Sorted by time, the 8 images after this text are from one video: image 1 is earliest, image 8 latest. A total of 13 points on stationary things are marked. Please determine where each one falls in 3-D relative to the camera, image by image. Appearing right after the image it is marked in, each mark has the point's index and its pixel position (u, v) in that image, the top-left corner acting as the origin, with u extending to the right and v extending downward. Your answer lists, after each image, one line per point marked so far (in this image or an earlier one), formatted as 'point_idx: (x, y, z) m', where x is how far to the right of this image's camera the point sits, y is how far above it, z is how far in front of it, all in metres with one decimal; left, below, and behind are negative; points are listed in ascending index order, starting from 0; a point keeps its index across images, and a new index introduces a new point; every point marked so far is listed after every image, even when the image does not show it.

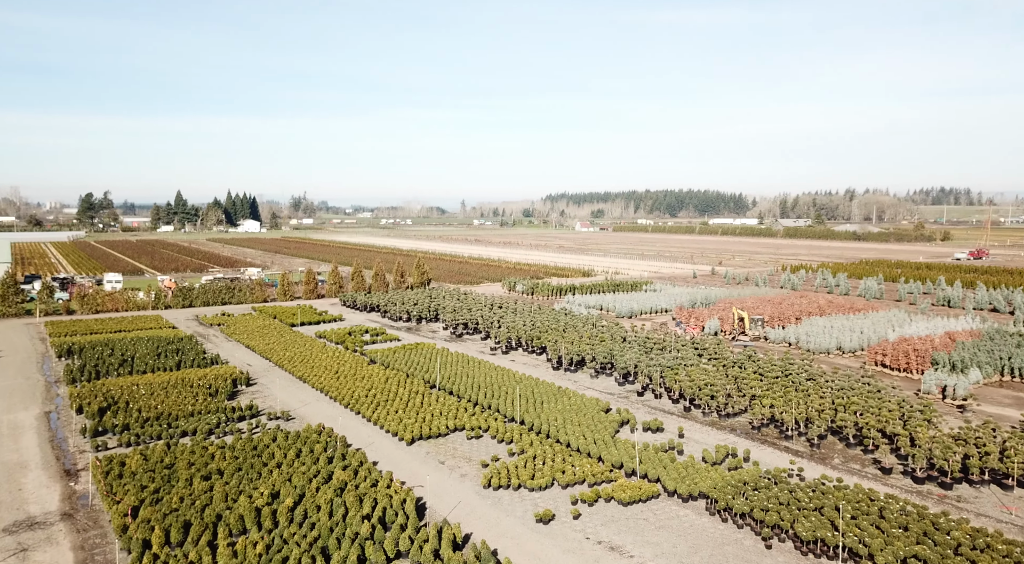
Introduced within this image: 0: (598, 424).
0: (+1.8, -3.0, +16.3) m
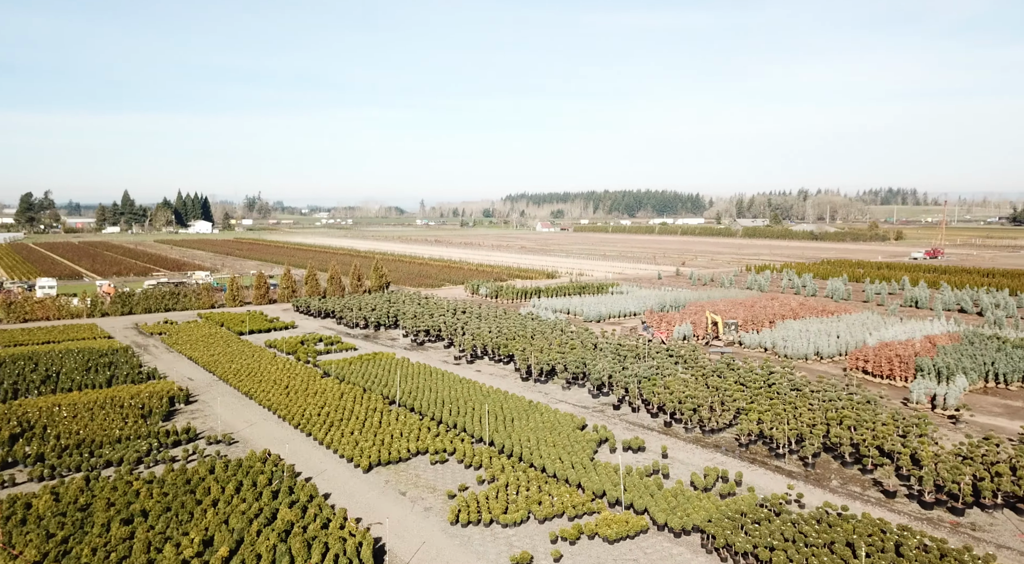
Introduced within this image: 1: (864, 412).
0: (+1.2, -3.1, +14.9) m
1: (+7.6, -2.8, +16.8) m
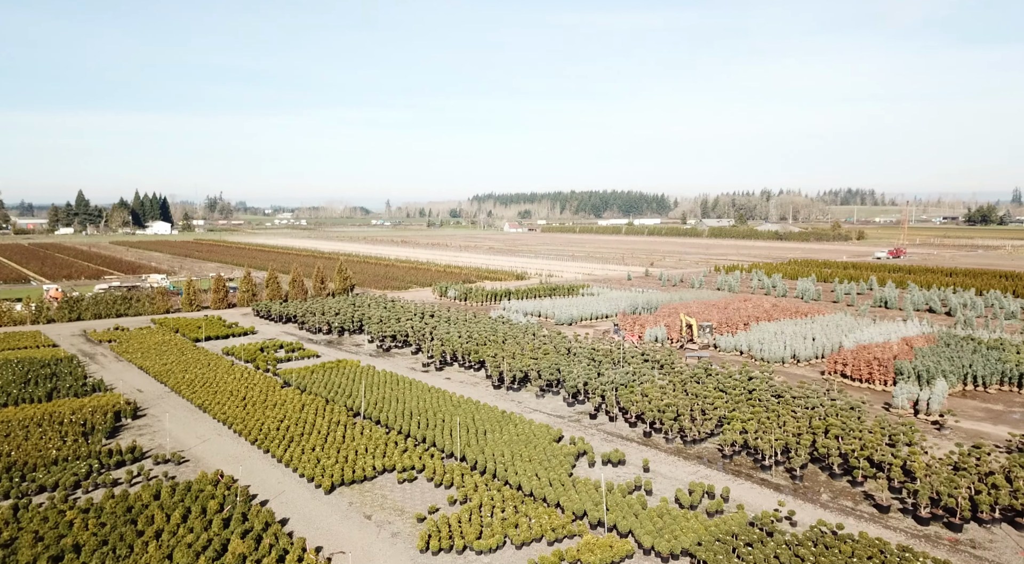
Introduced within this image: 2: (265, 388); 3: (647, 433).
0: (+0.7, -3.2, +14.1) m
1: (+7.1, -2.9, +16.2) m
2: (-6.0, -2.6, +18.9) m
3: (+2.9, -3.2, +16.4) m
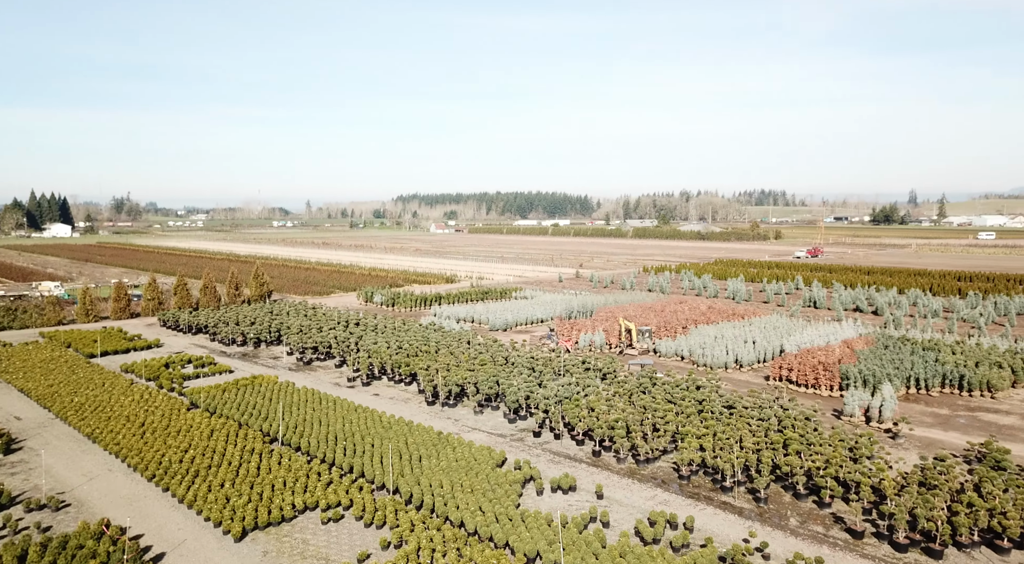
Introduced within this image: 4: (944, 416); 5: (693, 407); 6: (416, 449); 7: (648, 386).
0: (-0.2, -3.4, +12.6) m
1: (+5.8, -3.0, +15.3) m
2: (-7.5, -2.8, +16.8) m
3: (+1.6, -3.3, +15.1) m
4: (+10.3, -3.2, +18.4) m
5: (+4.0, -2.8, +17.0) m
6: (-1.8, -3.1, +14.7) m
7: (+3.4, -2.6, +19.2) m
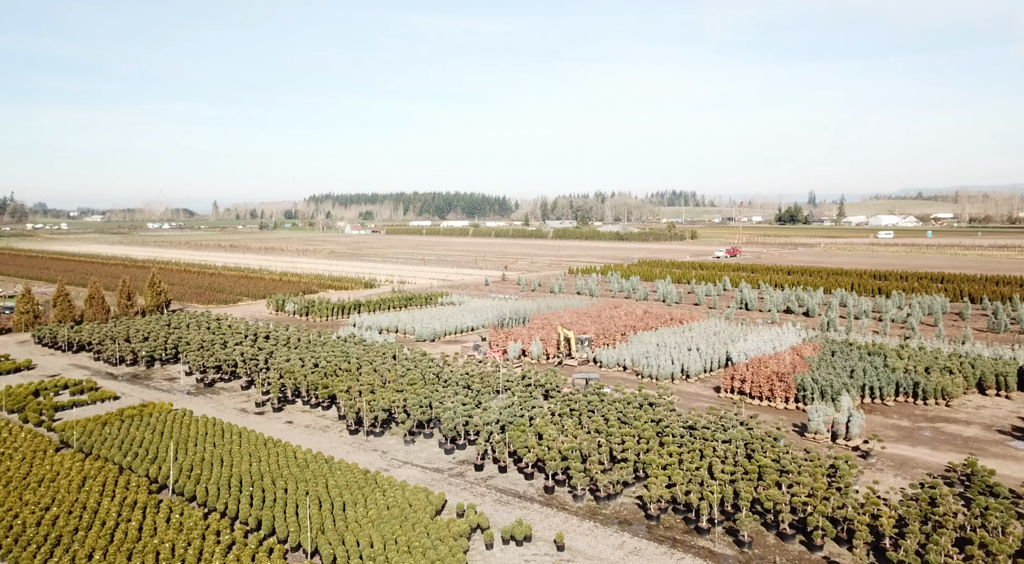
0: (-1.0, -3.6, +10.5) m
1: (+4.8, -3.1, +13.8) m
2: (-8.6, -3.1, +13.9) m
3: (+0.6, -3.5, +13.2) m
4: (+8.8, -3.3, +17.4) m
5: (+2.7, -2.9, +15.3) m
6: (-2.8, -3.4, +12.3) m
7: (+1.9, -2.8, +17.4) m
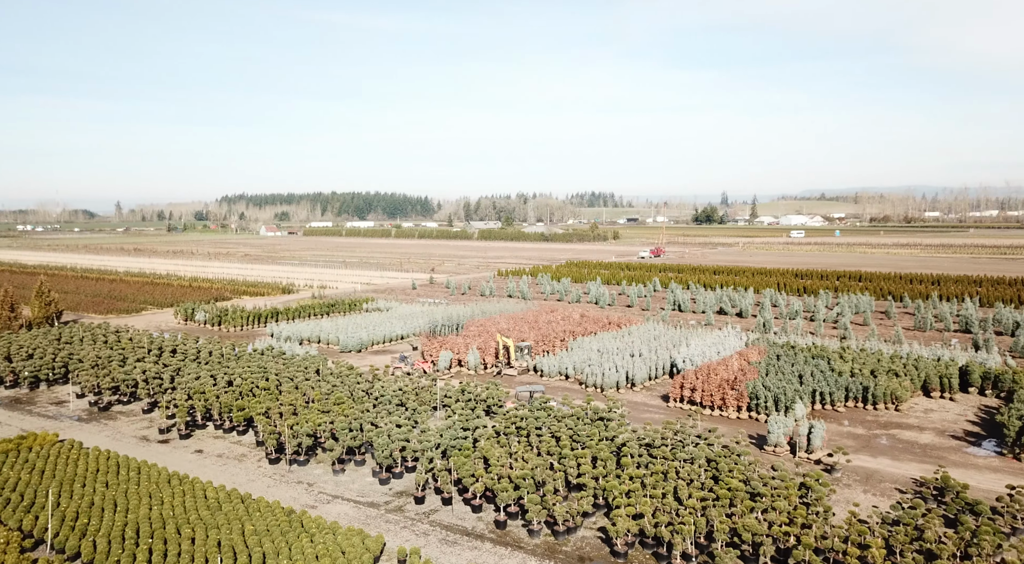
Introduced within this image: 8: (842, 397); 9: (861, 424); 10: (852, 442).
0: (-1.5, -3.7, +8.9) m
1: (+3.9, -3.2, +12.8) m
2: (-9.4, -3.3, +11.5) m
3: (-0.2, -3.6, +11.7) m
4: (+7.6, -3.3, +16.7) m
5: (+1.7, -3.0, +14.0) m
6: (-3.5, -3.5, +10.5) m
7: (+0.7, -2.9, +16.0) m
8: (+8.1, -2.8, +19.0) m
9: (+8.0, -3.2, +17.7) m
10: (+7.1, -3.4, +16.3) m
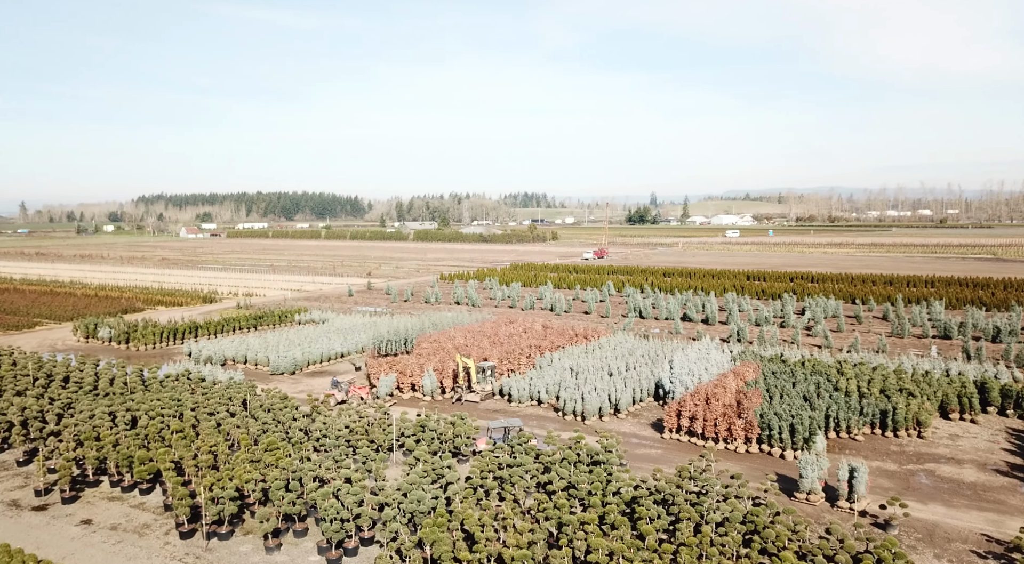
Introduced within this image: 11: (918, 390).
0: (-1.2, -4.0, +5.7) m
1: (+3.8, -3.4, +10.1) m
2: (-9.3, -3.7, +7.6) m
3: (-0.1, -3.9, +8.7) m
4: (+7.1, -3.5, +14.3) m
5: (+1.5, -3.3, +11.1) m
6: (-3.3, -3.8, +7.2) m
7: (+0.3, -3.2, +13.0) m
8: (+7.5, -3.0, +16.6) m
9: (+7.4, -3.4, +15.3) m
10: (+6.7, -3.6, +13.8) m
11: (+9.5, -2.6, +18.2) m
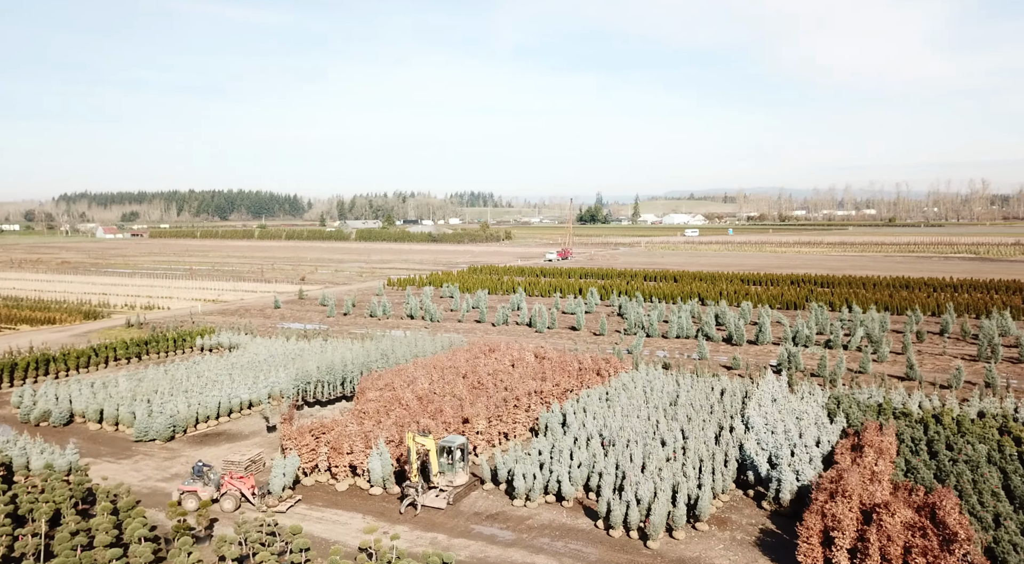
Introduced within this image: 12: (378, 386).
0: (-0.2, -4.3, -1.9) m
1: (+4.5, -3.7, +2.9) m
2: (-8.4, -4.1, -0.6) m
3: (+0.7, -4.3, +1.2) m
4: (+7.6, -3.8, +7.3) m
5: (+2.2, -3.6, +3.7) m
6: (-2.4, -4.2, -0.5) m
7: (+0.8, -3.5, +5.5) m
8: (+7.7, -3.3, +9.6) m
9: (+7.8, -3.7, +8.3) m
10: (+7.2, -3.9, +6.8) m
11: (+9.6, -2.8, +11.4) m
12: (-2.7, -2.1, +15.7) m
